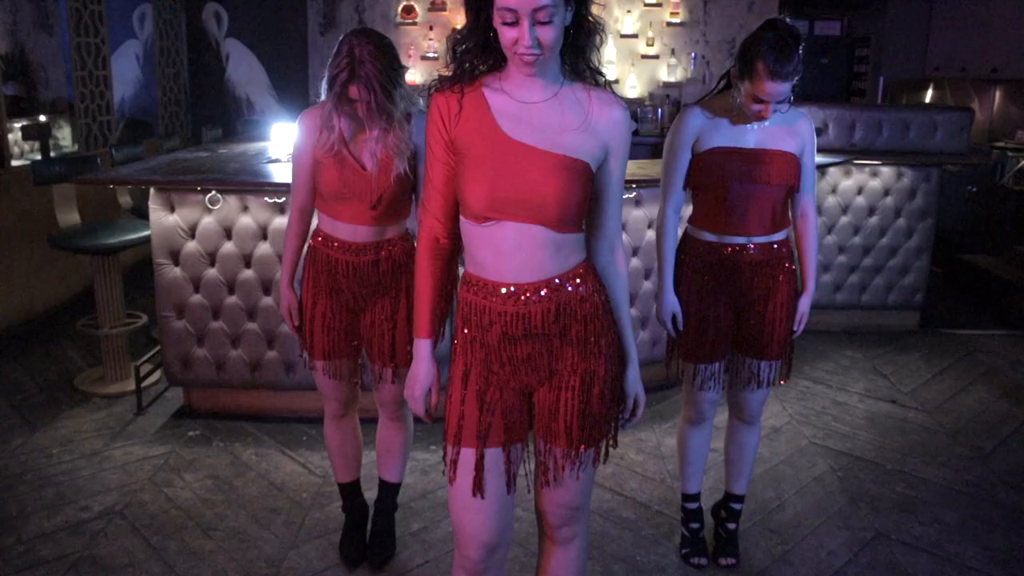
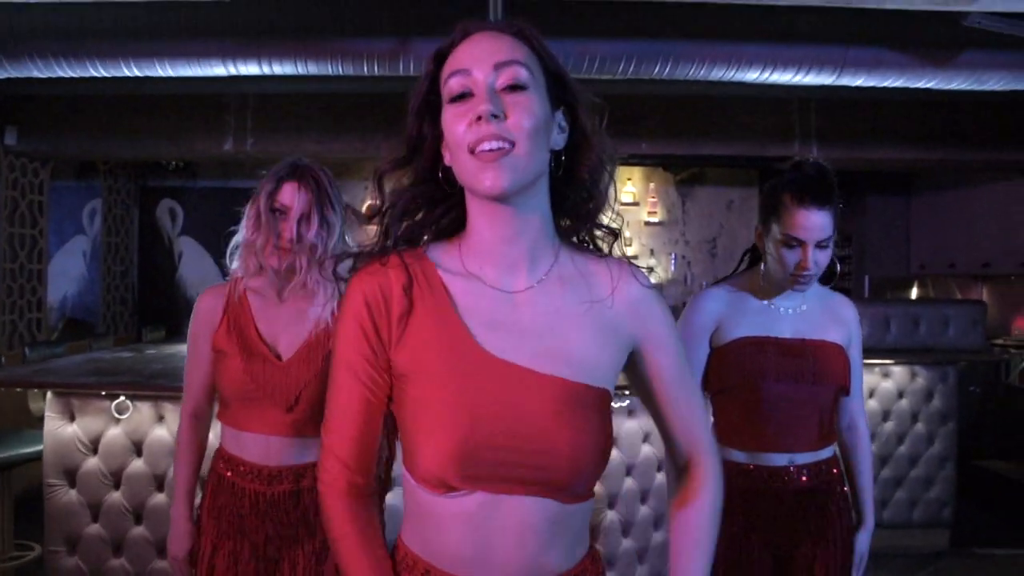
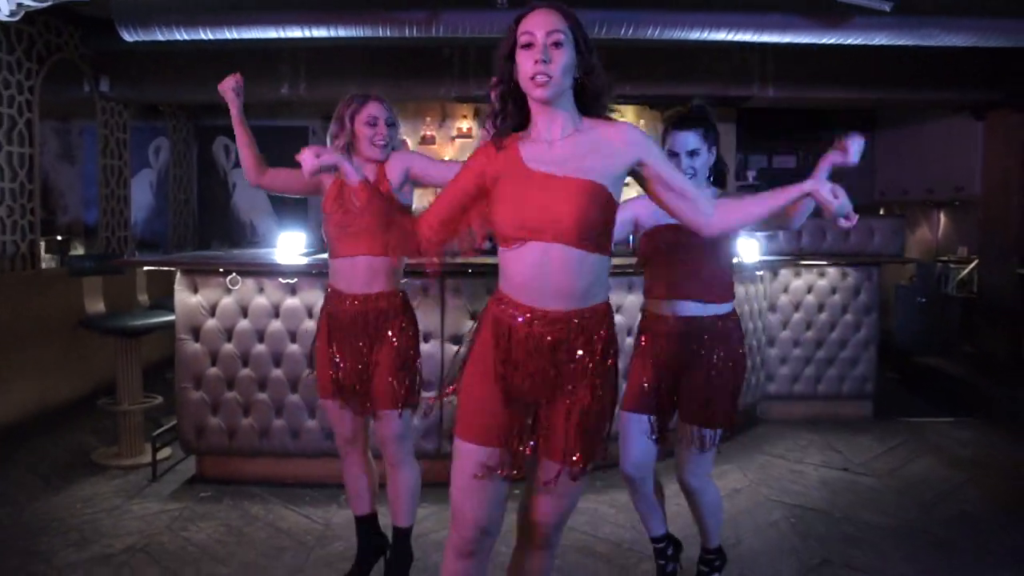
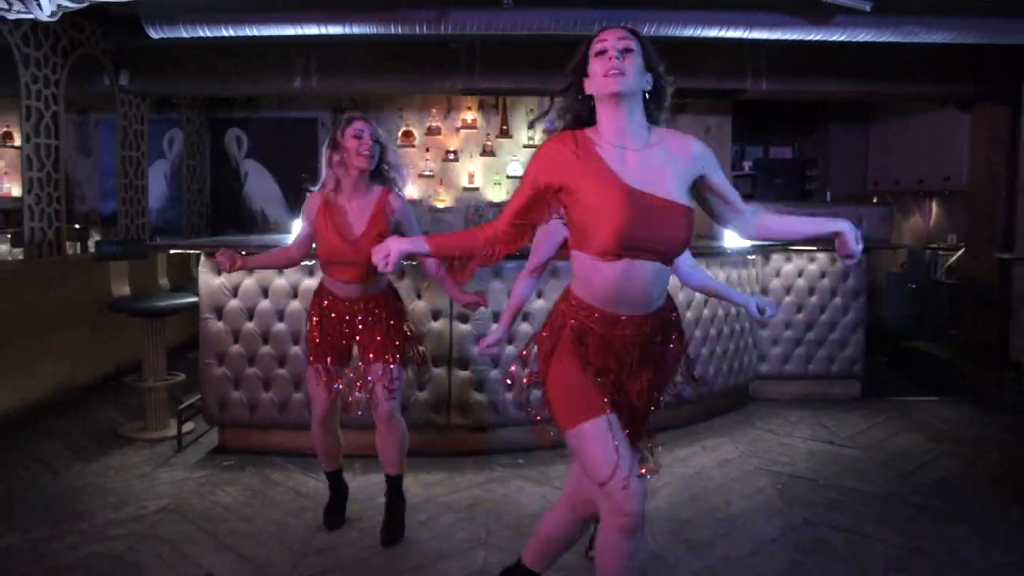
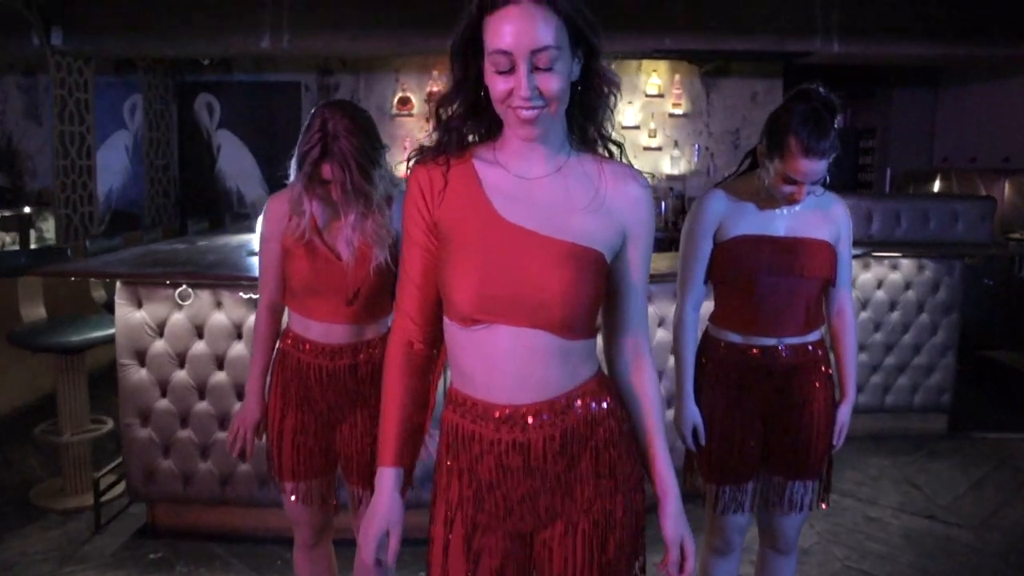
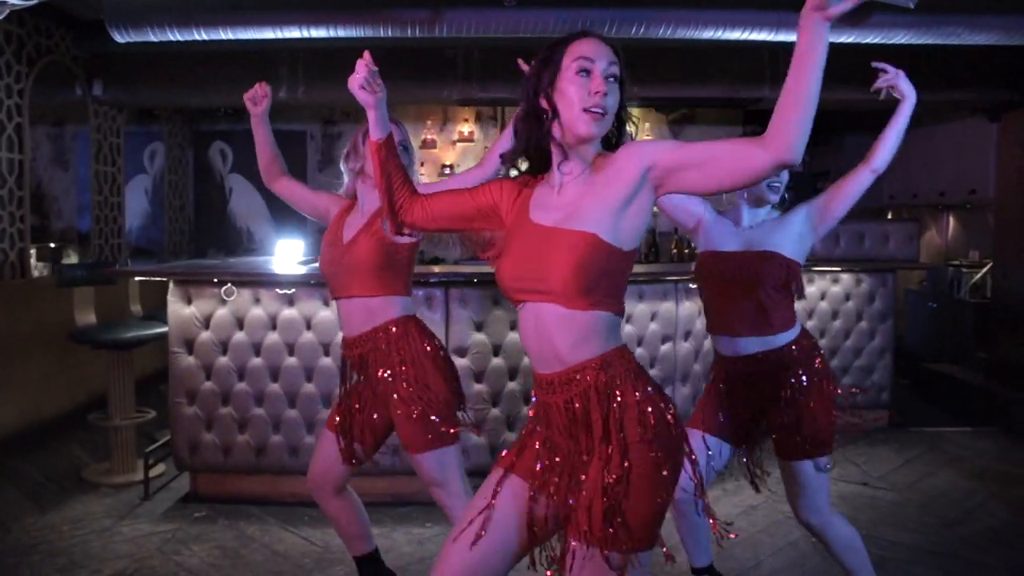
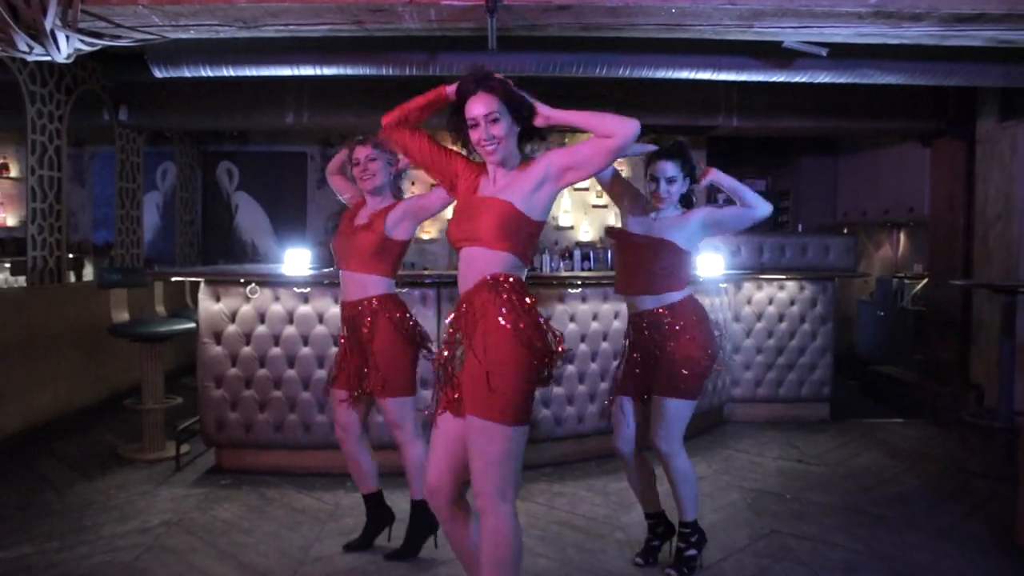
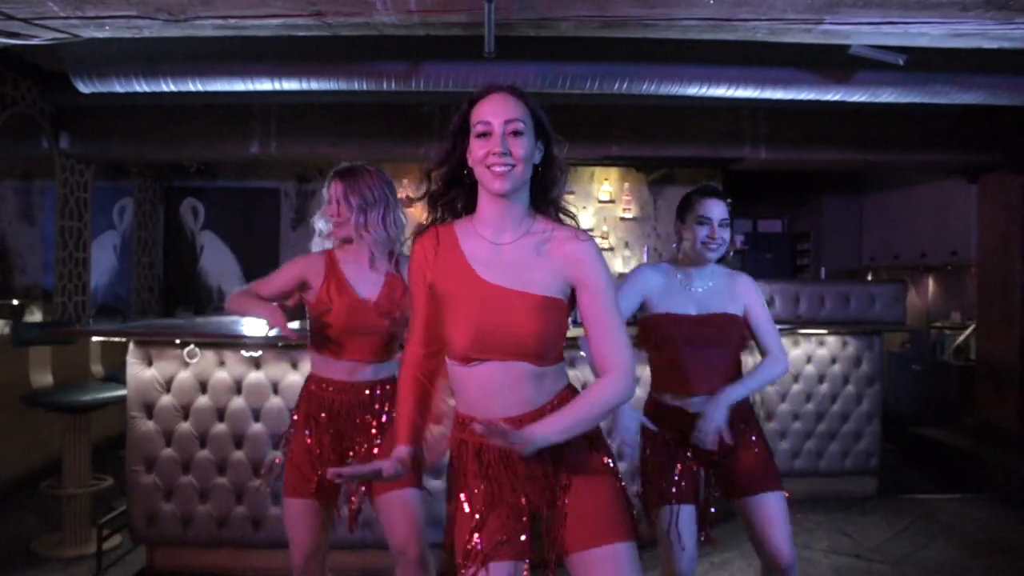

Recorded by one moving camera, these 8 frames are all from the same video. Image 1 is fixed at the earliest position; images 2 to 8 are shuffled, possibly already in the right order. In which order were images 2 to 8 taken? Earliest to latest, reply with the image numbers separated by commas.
5, 2, 8, 7, 6, 3, 4
